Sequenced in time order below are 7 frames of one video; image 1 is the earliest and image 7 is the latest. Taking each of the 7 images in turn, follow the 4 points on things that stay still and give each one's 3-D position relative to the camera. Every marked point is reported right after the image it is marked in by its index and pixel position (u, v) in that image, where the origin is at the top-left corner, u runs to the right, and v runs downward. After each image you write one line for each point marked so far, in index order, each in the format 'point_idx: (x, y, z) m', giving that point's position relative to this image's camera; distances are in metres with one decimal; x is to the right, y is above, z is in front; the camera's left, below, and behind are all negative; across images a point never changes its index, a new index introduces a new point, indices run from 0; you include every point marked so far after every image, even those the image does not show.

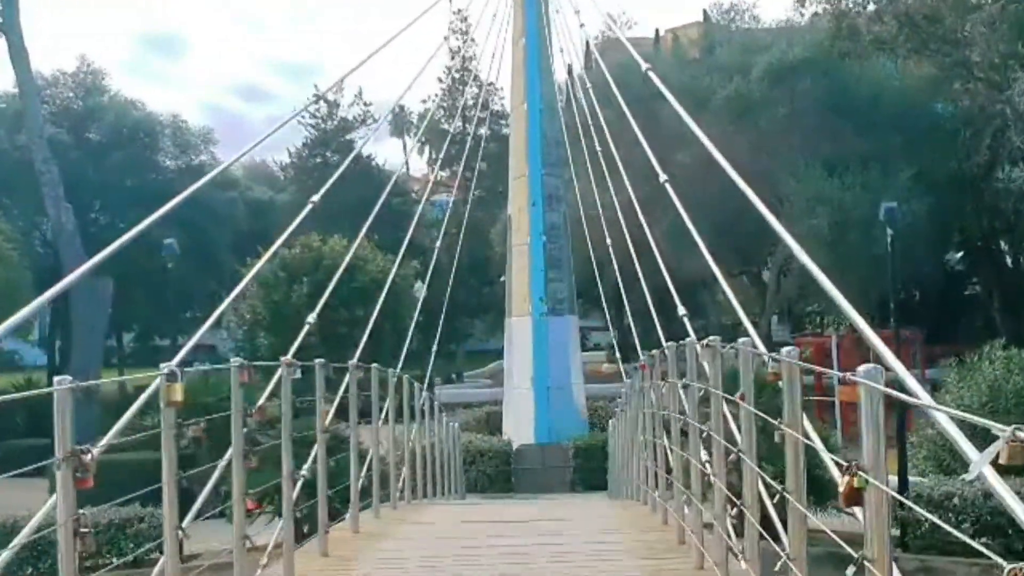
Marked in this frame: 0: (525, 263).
0: (+0.2, +0.3, +16.6) m
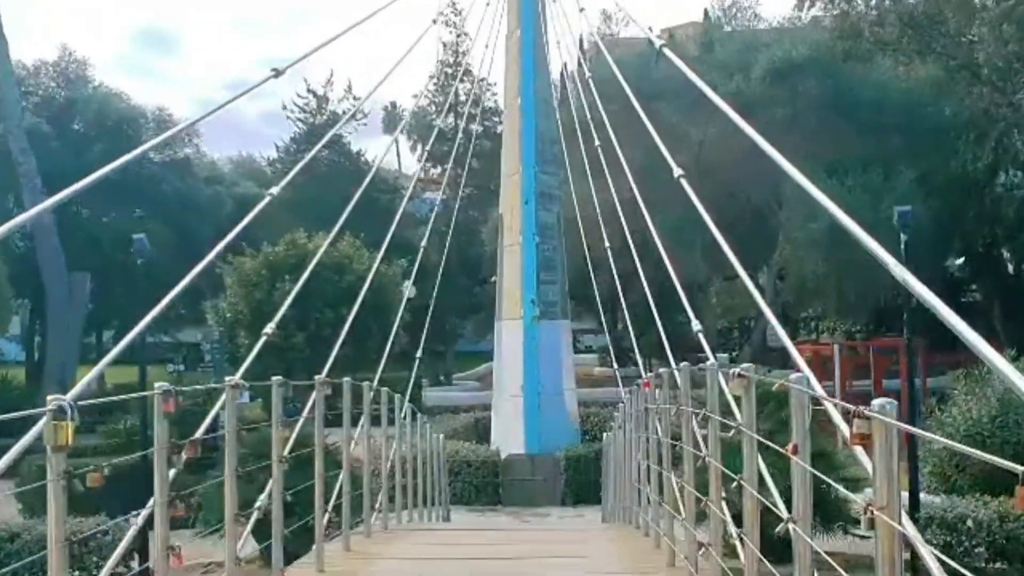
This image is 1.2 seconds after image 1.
0: (+0.1, +0.3, +15.9) m
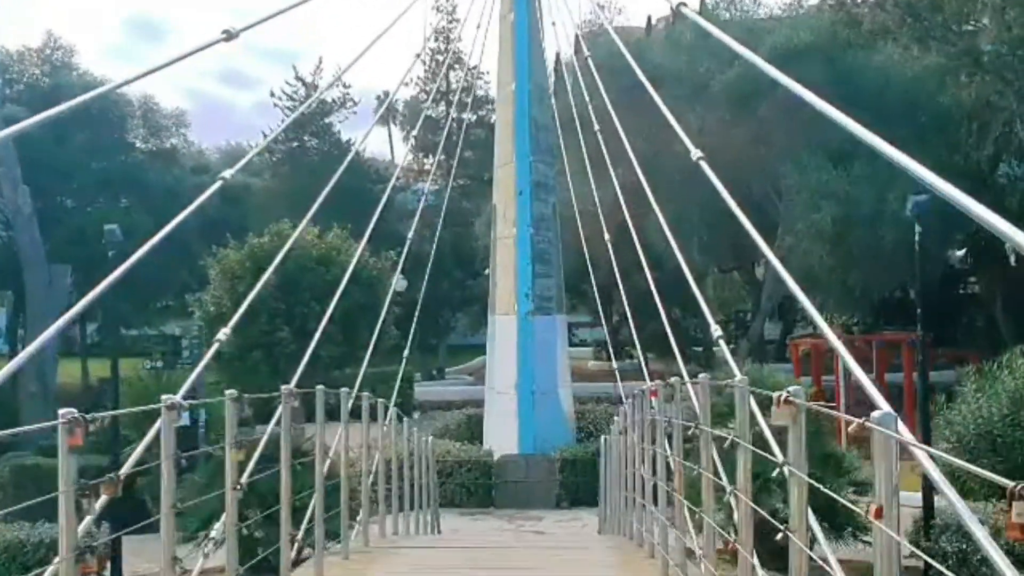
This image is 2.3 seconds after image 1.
0: (0.0, +0.4, +15.3) m
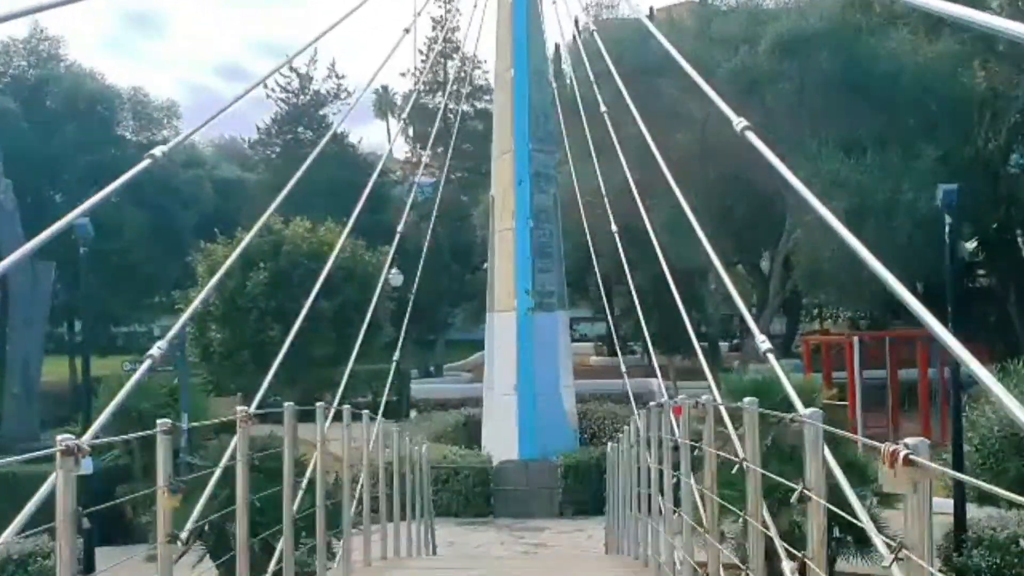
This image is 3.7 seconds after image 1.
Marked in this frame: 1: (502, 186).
0: (0.0, +0.4, +14.5) m
1: (-0.1, +1.1, +14.7) m
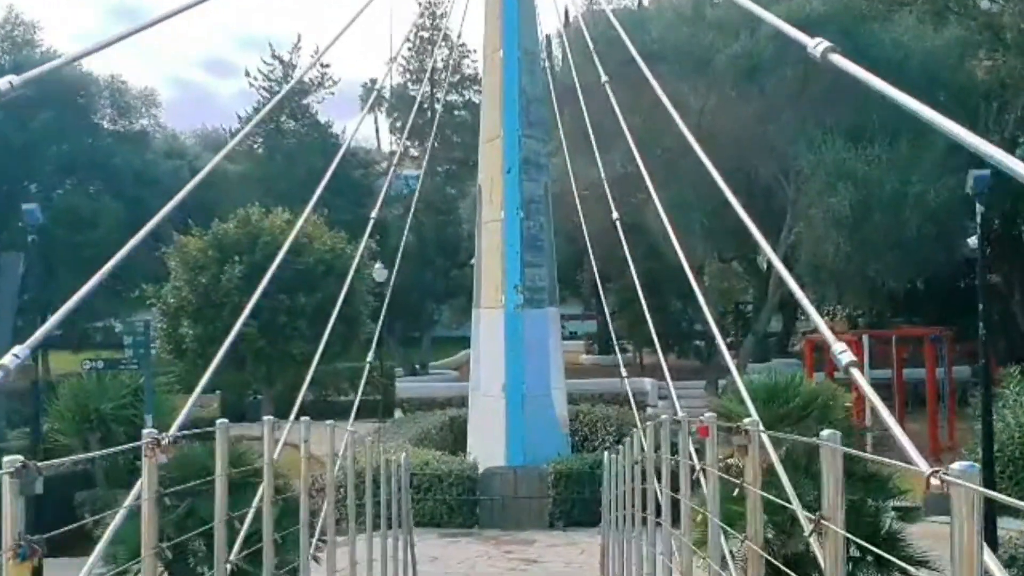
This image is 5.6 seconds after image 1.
0: (-0.2, +0.5, +13.7) m
1: (-0.2, +1.2, +13.8) m
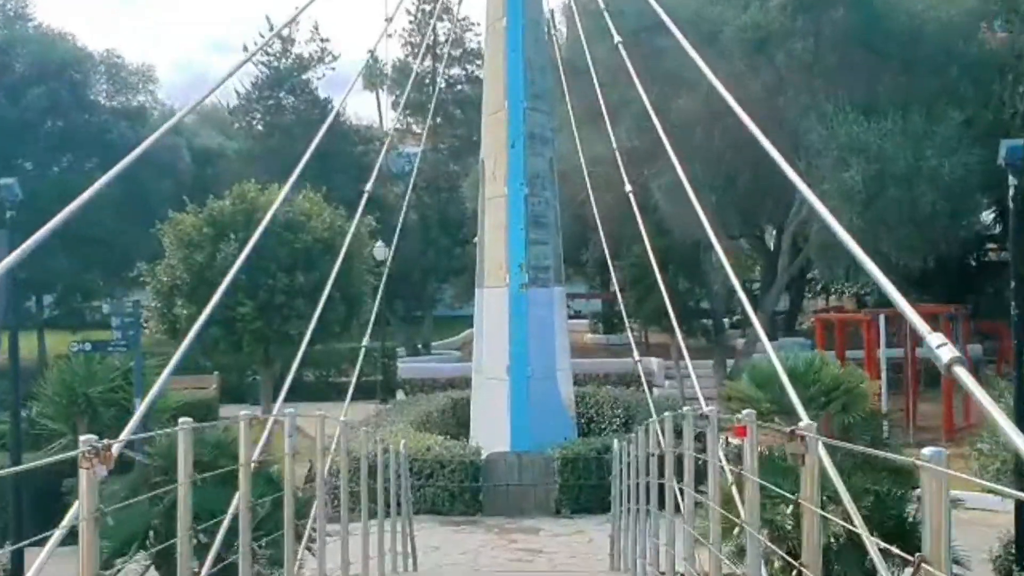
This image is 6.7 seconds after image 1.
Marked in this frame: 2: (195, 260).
0: (-0.1, +0.7, +13.1) m
1: (-0.2, +1.4, +13.3) m
2: (-4.7, +0.4, +19.5) m
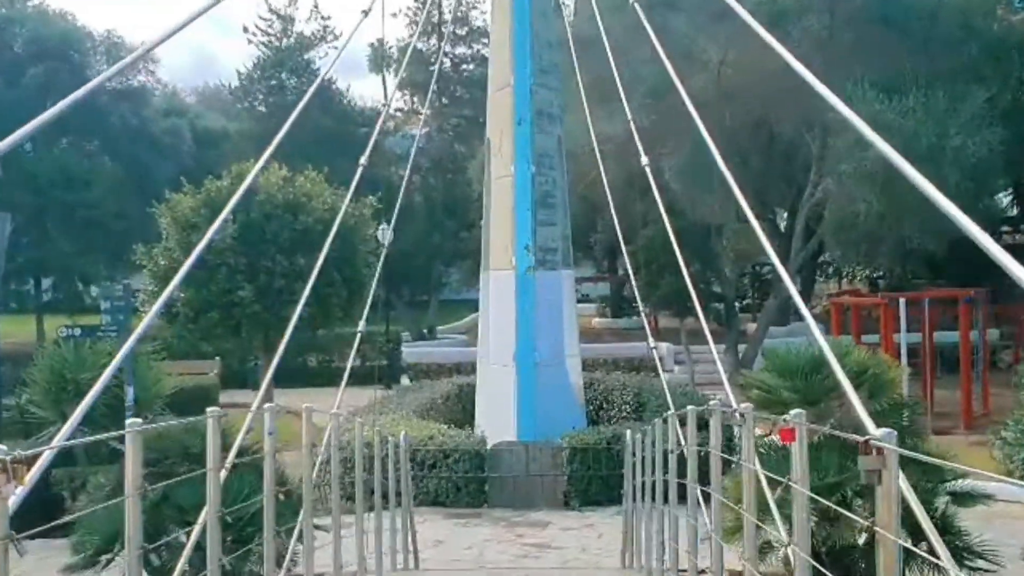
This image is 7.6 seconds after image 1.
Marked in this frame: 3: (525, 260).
0: (0.0, +0.9, +12.6) m
1: (-0.1, +1.6, +12.8) m
2: (-4.6, +0.7, +19.0) m
3: (+0.1, +0.3, +12.6) m
